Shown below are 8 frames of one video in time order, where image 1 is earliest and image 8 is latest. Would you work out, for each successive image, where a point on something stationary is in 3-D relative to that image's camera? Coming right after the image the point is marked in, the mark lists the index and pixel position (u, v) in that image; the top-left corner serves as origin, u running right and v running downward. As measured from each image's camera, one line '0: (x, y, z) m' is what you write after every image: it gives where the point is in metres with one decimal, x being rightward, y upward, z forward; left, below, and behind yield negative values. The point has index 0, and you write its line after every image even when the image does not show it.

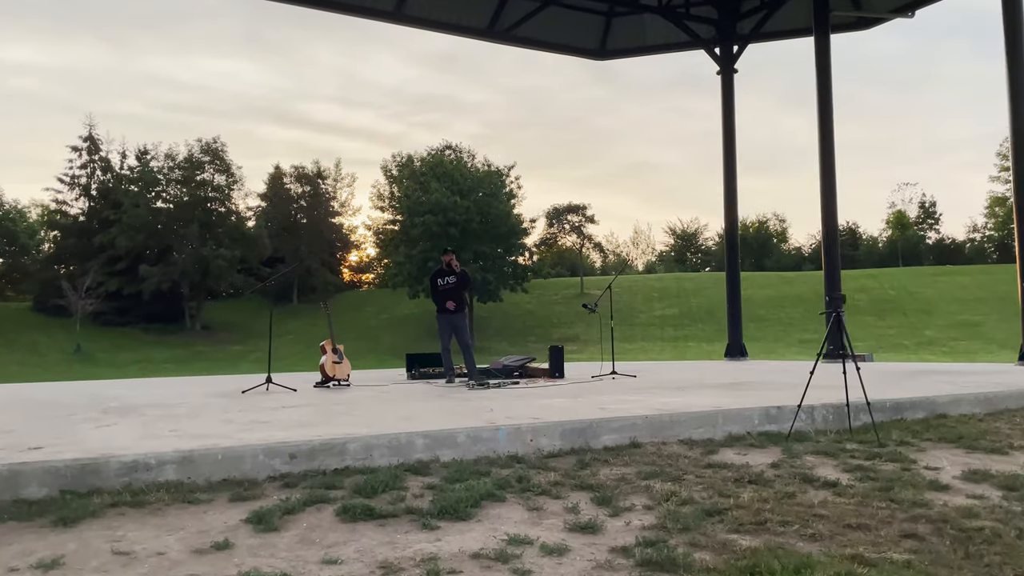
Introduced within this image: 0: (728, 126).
0: (+3.7, +2.7, +13.9) m
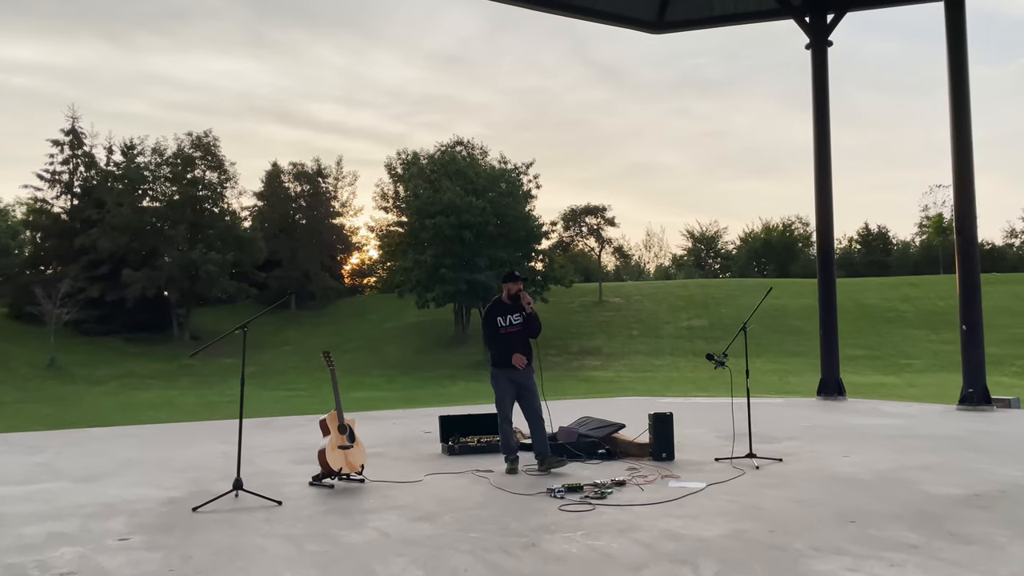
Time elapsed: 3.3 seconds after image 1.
0: (+4.3, +2.4, +11.4) m
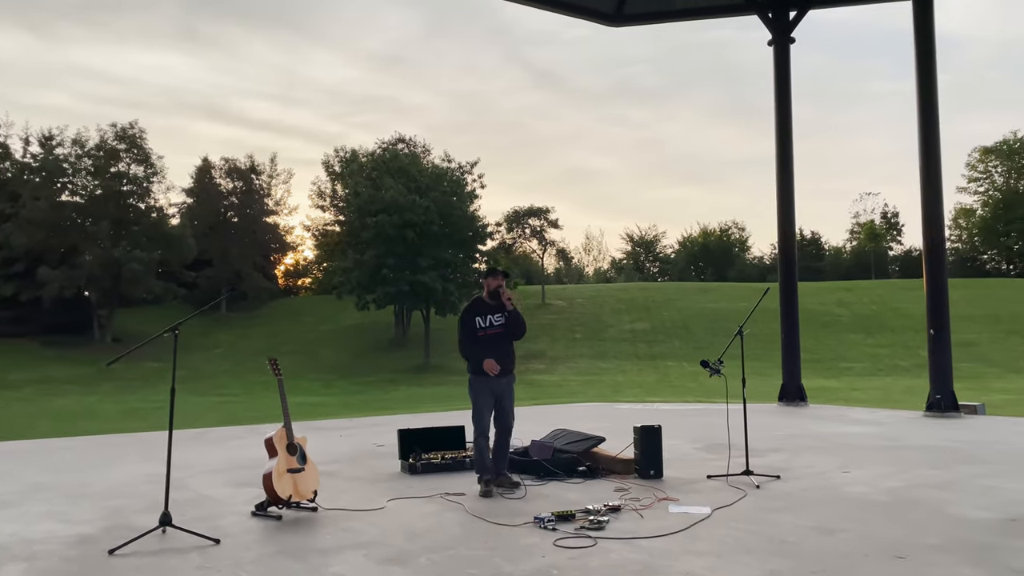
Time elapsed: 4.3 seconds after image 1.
0: (+3.7, +2.3, +11.1) m
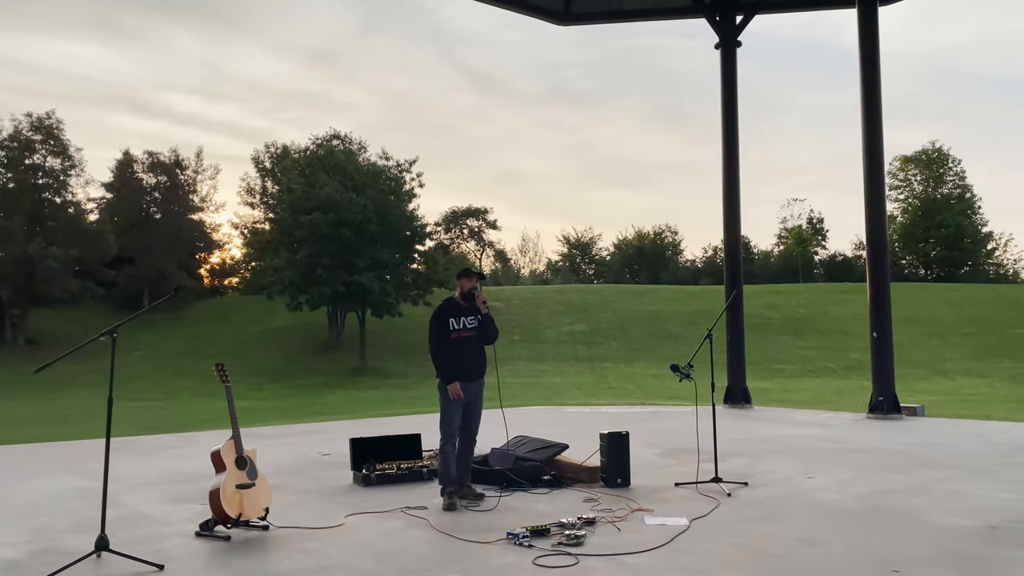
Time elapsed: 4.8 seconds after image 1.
0: (+2.9, +2.3, +11.1) m
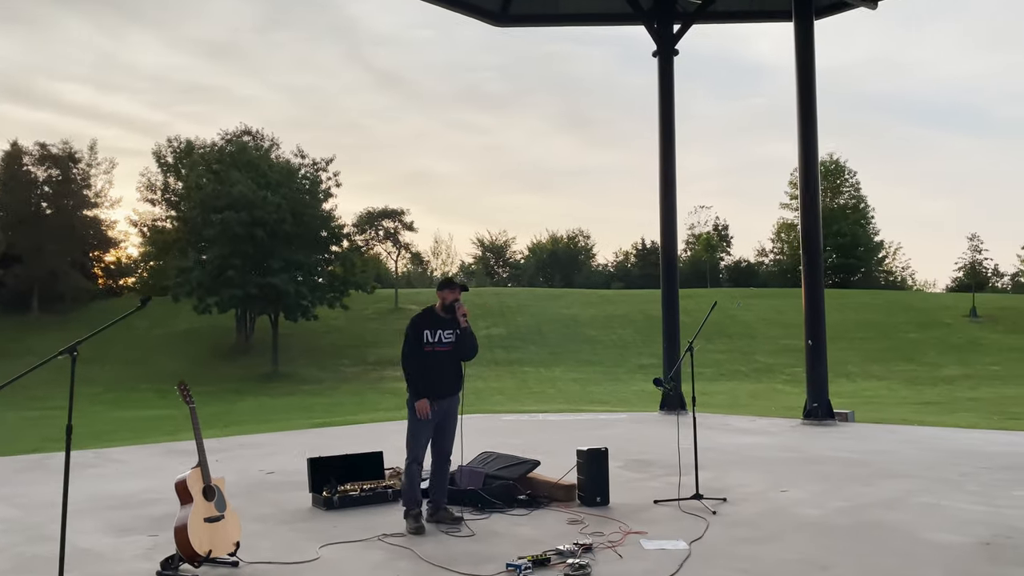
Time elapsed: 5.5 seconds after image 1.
0: (+2.1, +2.2, +11.2) m
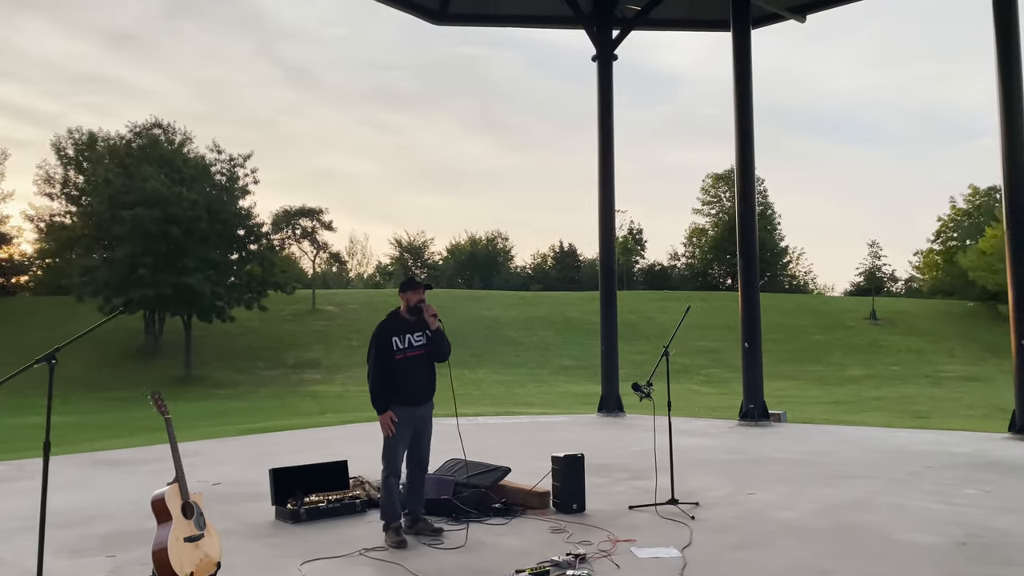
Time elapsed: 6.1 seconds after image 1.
0: (+1.3, +2.2, +11.2) m
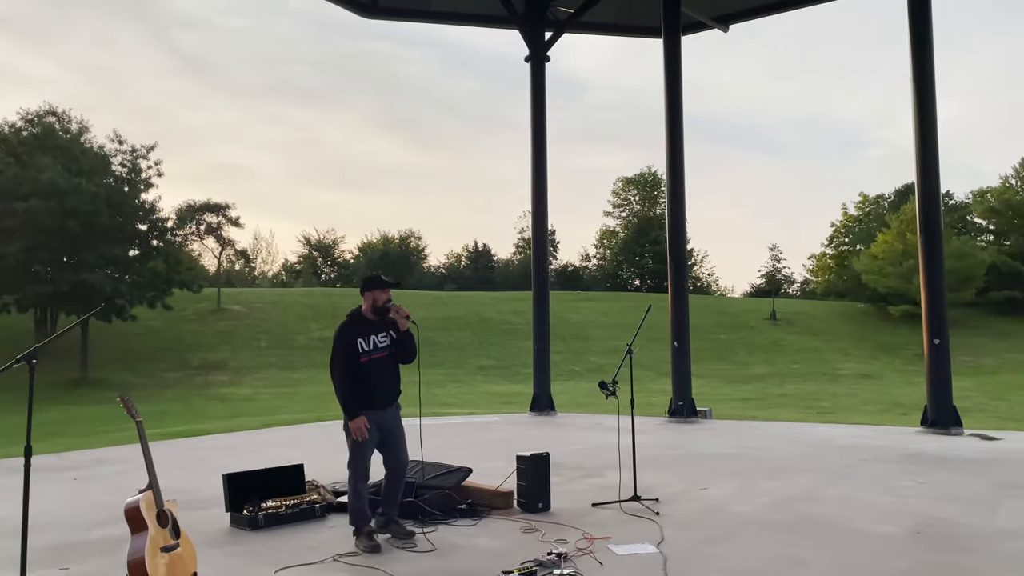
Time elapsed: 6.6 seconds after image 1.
0: (+0.4, +2.2, +11.3) m
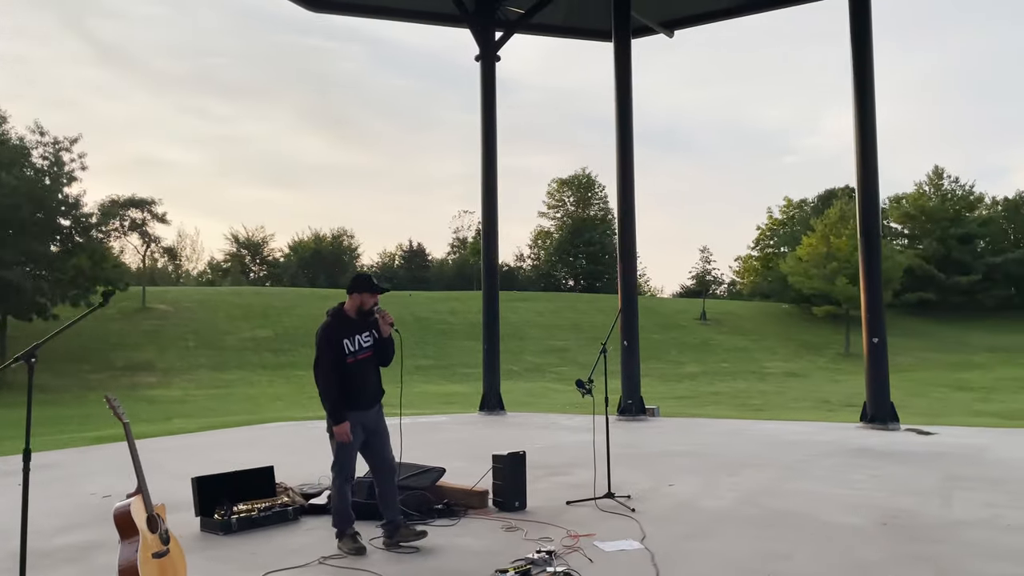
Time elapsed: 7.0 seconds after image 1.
0: (-0.3, +2.2, +11.3) m
